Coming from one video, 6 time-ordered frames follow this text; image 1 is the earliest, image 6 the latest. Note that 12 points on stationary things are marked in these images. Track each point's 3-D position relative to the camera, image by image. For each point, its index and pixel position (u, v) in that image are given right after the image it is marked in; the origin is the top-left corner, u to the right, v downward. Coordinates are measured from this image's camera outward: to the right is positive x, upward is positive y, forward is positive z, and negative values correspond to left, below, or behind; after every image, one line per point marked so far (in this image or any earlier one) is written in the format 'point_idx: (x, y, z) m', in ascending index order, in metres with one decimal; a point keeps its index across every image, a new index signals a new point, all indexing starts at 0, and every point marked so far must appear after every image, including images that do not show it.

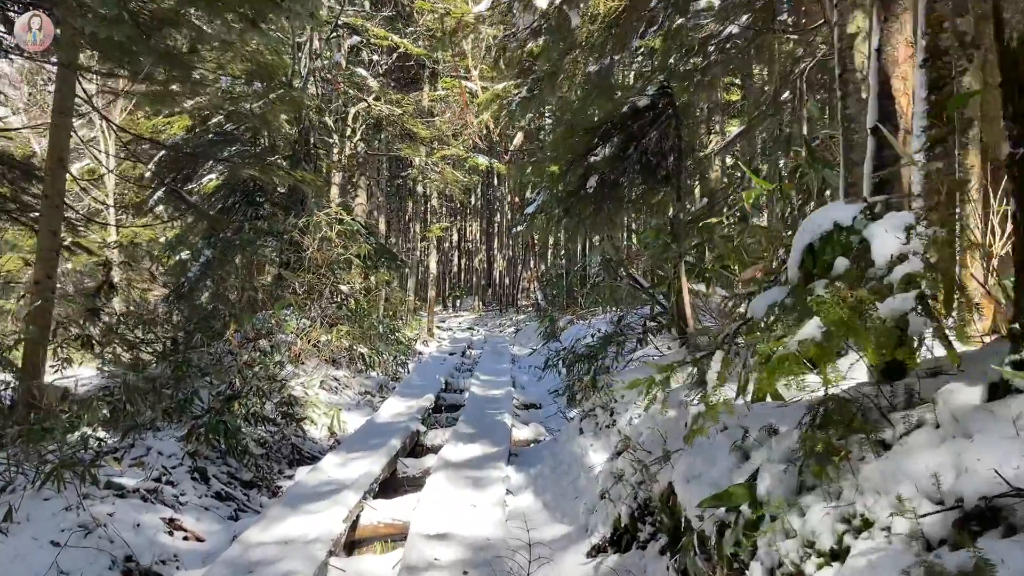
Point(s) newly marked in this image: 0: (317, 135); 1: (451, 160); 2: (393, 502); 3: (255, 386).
0: (-2.8, +2.2, +11.3) m
1: (-1.2, +2.5, +15.4) m
2: (-0.5, -1.0, +3.5) m
3: (-1.6, -0.6, +4.9) m
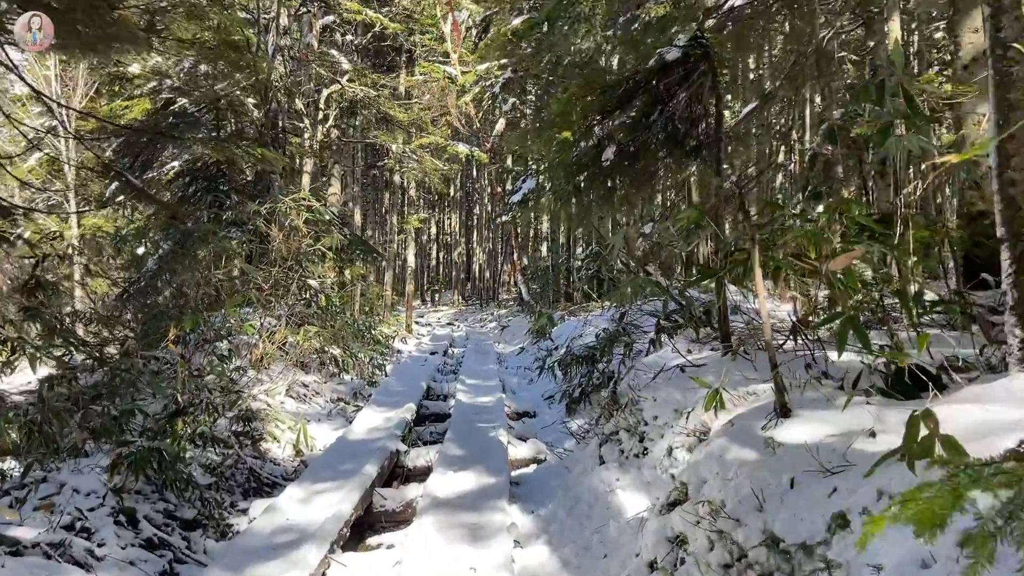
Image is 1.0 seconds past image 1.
0: (-3.0, +2.3, +10.5) m
1: (-1.5, +2.6, +14.6) m
2: (-0.5, -0.9, +2.8) m
3: (-1.6, -0.6, +4.2) m
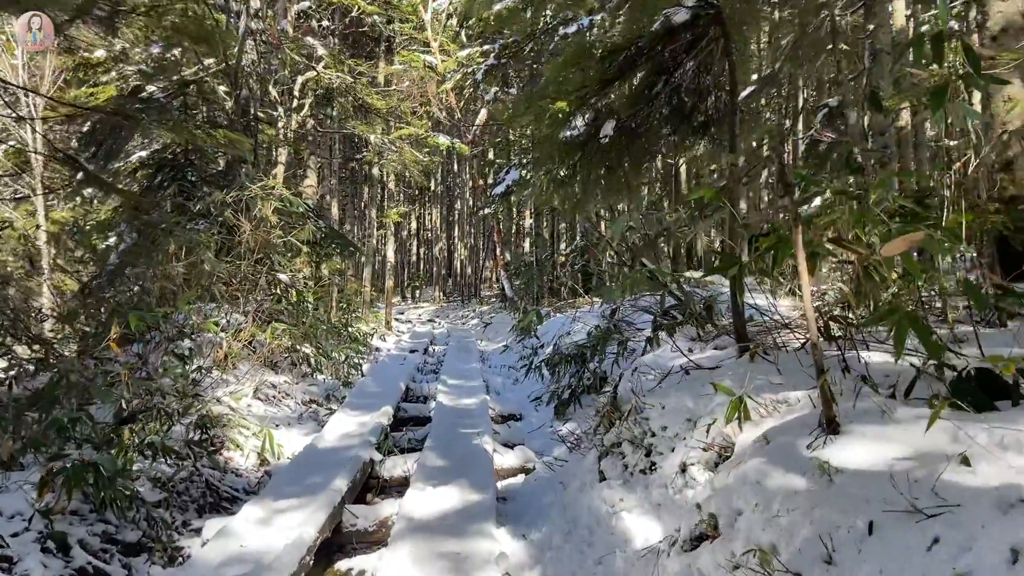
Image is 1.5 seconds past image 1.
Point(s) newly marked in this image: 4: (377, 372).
0: (-3.2, +2.3, +10.0) m
1: (-1.8, +2.7, +14.2) m
2: (-0.5, -0.9, +2.4) m
3: (-1.7, -0.6, +3.8) m
4: (-1.2, -0.7, +6.7) m
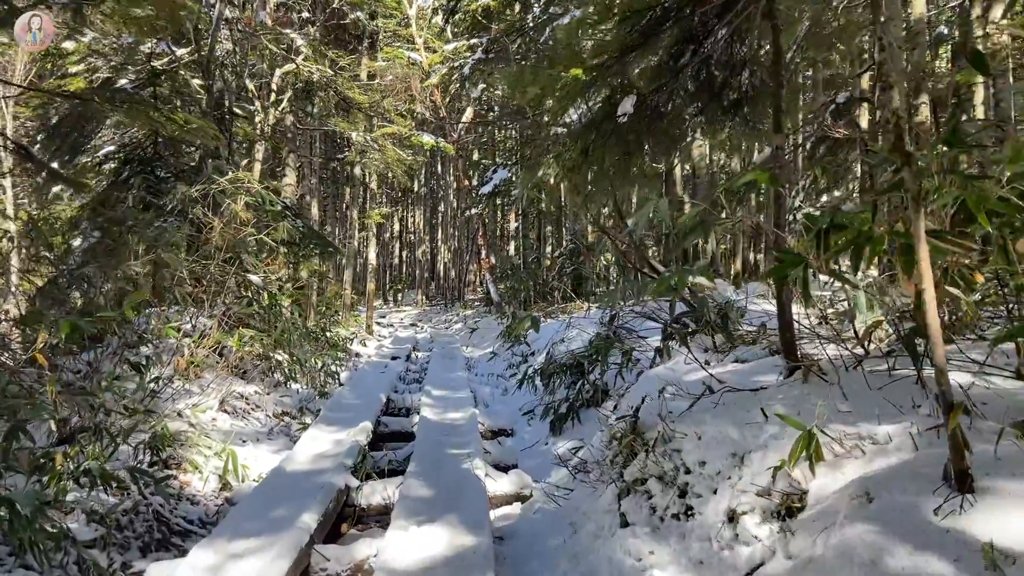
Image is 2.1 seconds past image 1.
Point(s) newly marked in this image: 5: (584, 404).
0: (-3.4, +2.3, +9.5) m
1: (-2.1, +2.6, +13.7) m
2: (-0.5, -0.9, +1.9) m
3: (-1.7, -0.6, +3.3) m
4: (-1.2, -0.7, +6.3) m
5: (+0.4, -0.7, +4.5) m
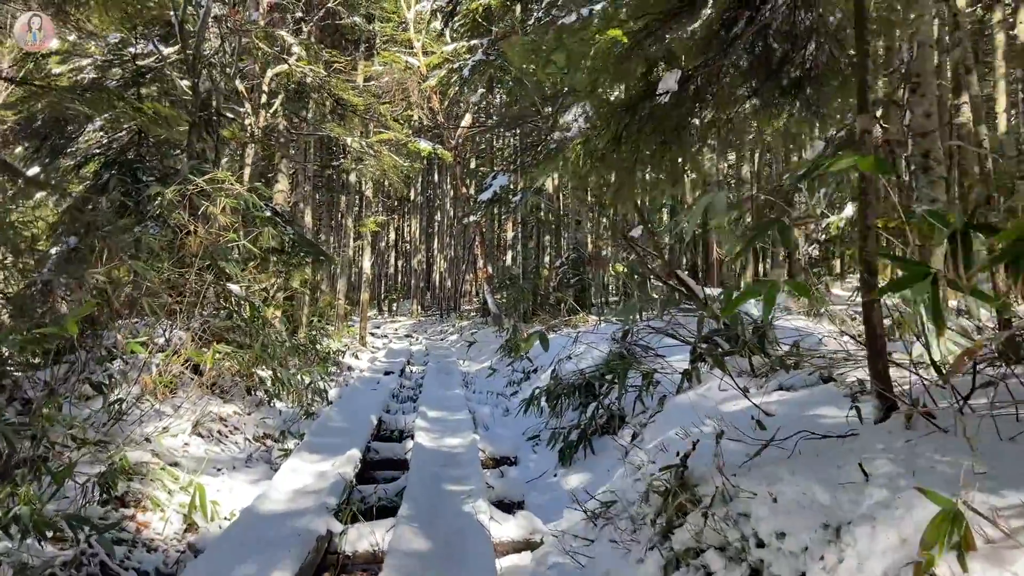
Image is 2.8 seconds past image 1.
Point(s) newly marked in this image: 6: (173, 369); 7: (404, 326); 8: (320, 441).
0: (-3.4, +2.2, +9.1) m
1: (-2.1, +2.5, +13.3) m
2: (-0.5, -0.9, +1.5) m
3: (-1.7, -0.6, +2.9) m
4: (-1.2, -0.8, +5.8) m
5: (+0.4, -0.7, +4.0) m
6: (-2.1, -0.5, +4.8) m
7: (-2.8, -0.9, +19.9) m
8: (-1.1, -0.8, +4.3) m
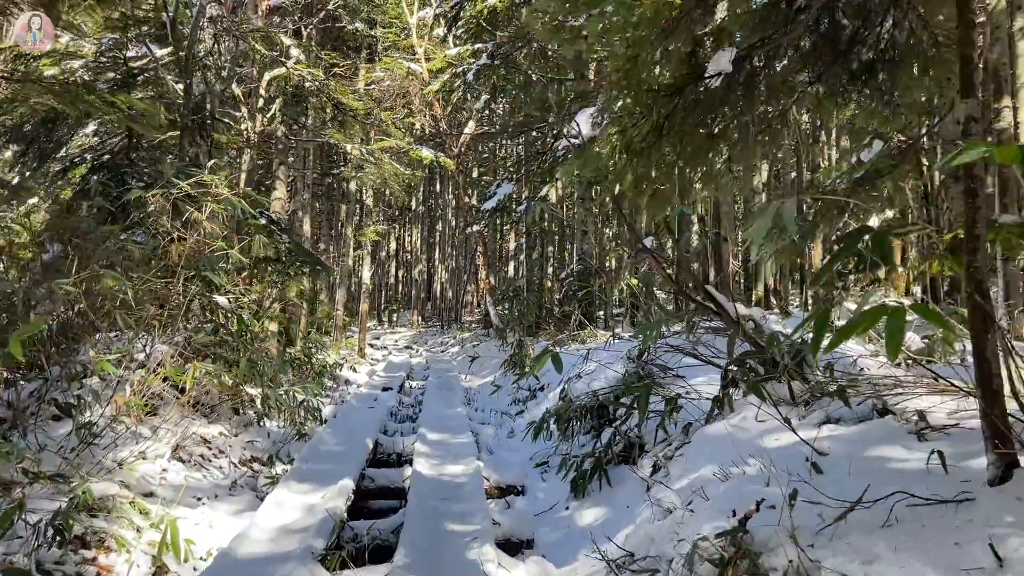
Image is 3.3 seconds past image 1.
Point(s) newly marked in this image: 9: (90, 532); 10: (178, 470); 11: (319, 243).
0: (-3.3, +2.1, +8.8) m
1: (-2.0, +2.3, +13.0) m
2: (-0.5, -1.0, +1.1) m
3: (-1.7, -0.6, +2.5) m
4: (-1.2, -0.9, +5.5) m
5: (+0.5, -0.8, +3.7) m
6: (-2.0, -0.6, +4.4) m
7: (-2.7, -1.2, +19.6) m
8: (-1.0, -0.9, +4.0) m
9: (-1.5, -0.9, +2.8) m
10: (-1.7, -0.9, +4.0) m
11: (-4.2, +1.0, +17.1) m
